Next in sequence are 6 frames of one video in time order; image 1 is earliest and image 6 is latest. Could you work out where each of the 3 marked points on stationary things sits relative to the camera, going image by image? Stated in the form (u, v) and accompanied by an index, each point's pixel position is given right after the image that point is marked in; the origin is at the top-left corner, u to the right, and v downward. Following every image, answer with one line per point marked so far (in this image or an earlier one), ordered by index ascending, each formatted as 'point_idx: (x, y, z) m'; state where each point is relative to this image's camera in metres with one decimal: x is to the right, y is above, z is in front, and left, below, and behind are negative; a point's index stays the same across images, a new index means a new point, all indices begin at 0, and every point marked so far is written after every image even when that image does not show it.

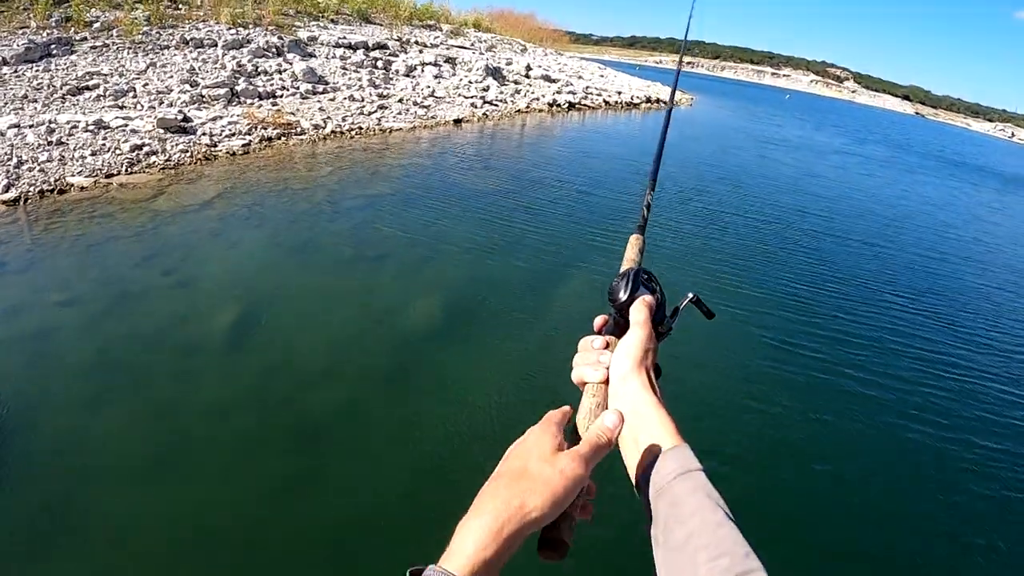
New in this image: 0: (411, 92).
0: (-2.7, +5.1, +15.5) m
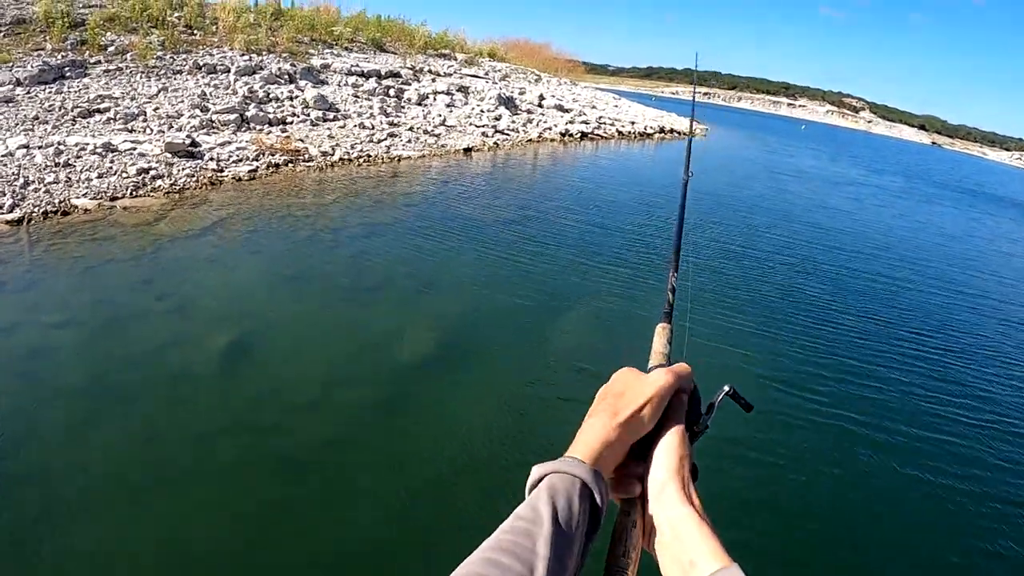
0: (-2.4, +4.3, +15.5) m
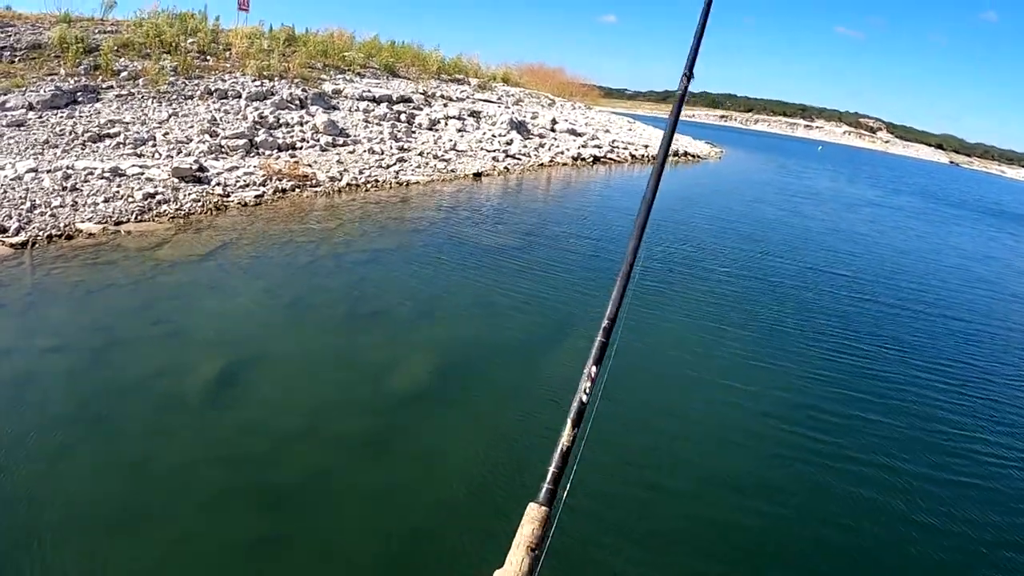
0: (-2.1, +3.7, +15.4) m
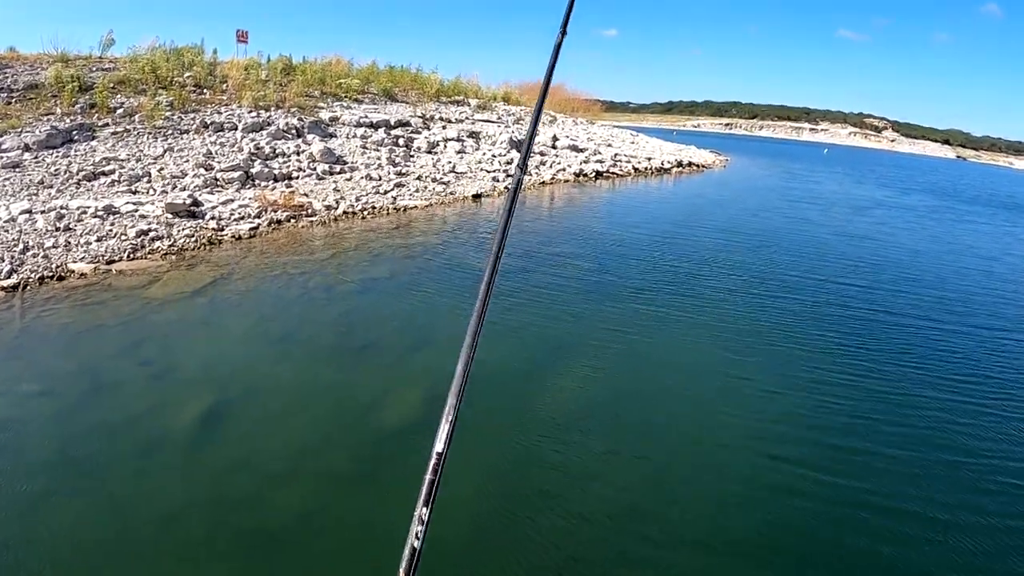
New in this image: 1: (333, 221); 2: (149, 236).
0: (-2.0, +3.1, +15.2) m
1: (-3.4, +1.3, +11.5) m
2: (-5.8, +0.8, +9.6) m
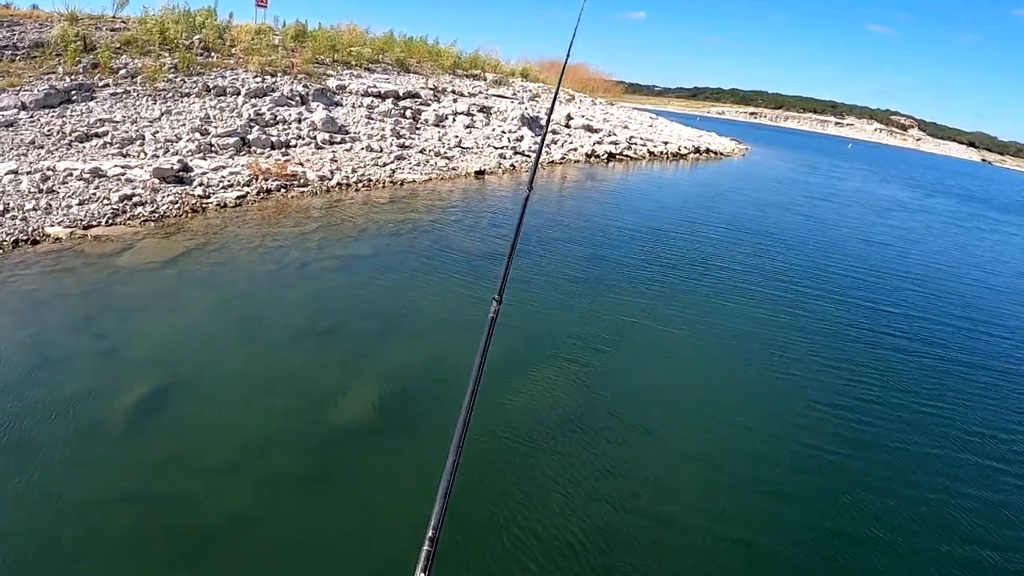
0: (-1.8, +3.5, +14.6) m
1: (-3.3, +1.8, +11.0) m
2: (-5.8, +1.3, +9.2) m
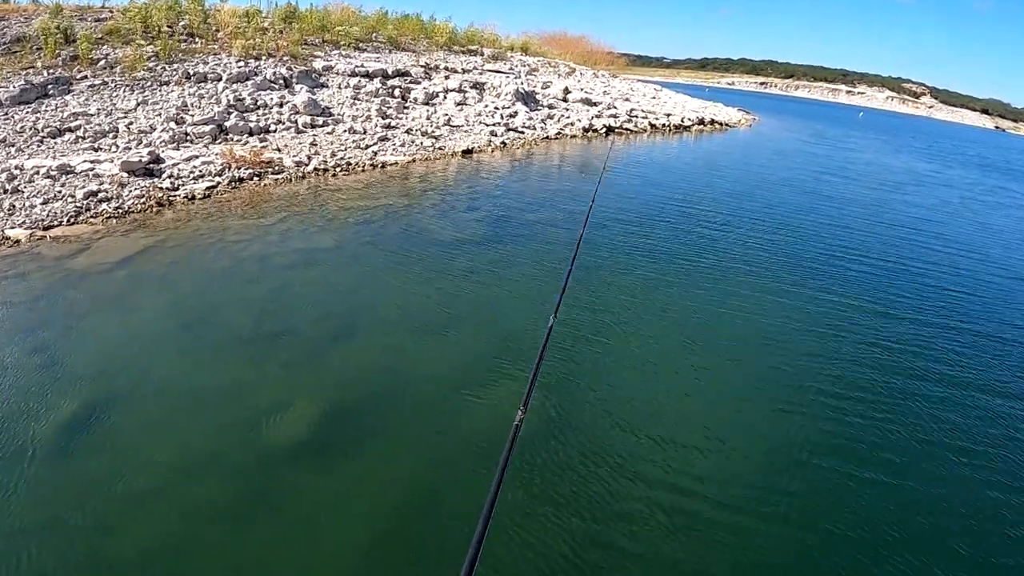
0: (-1.8, +3.8, +13.9) m
1: (-3.5, +1.9, +10.4) m
2: (-6.0, +1.3, +8.7) m
